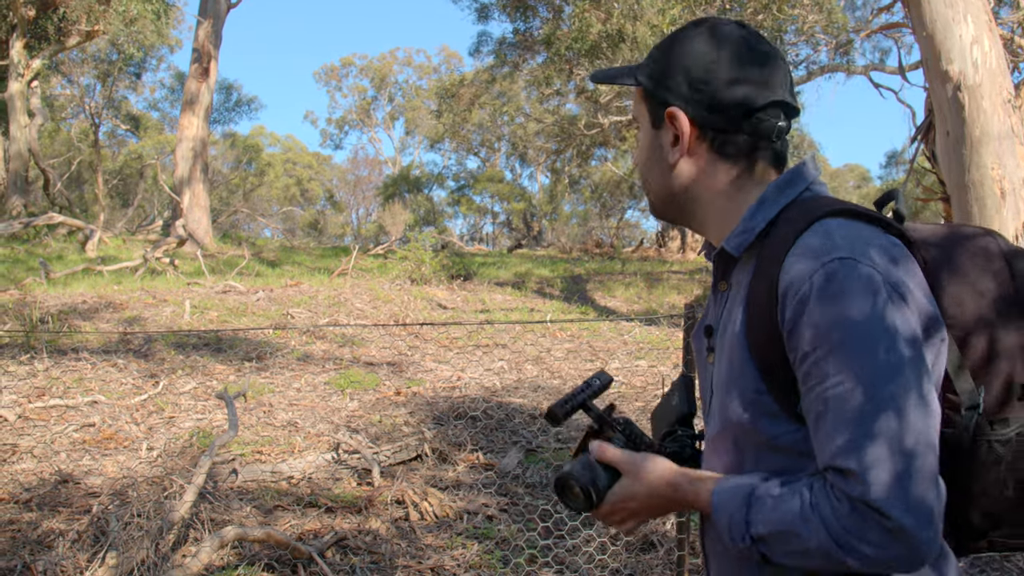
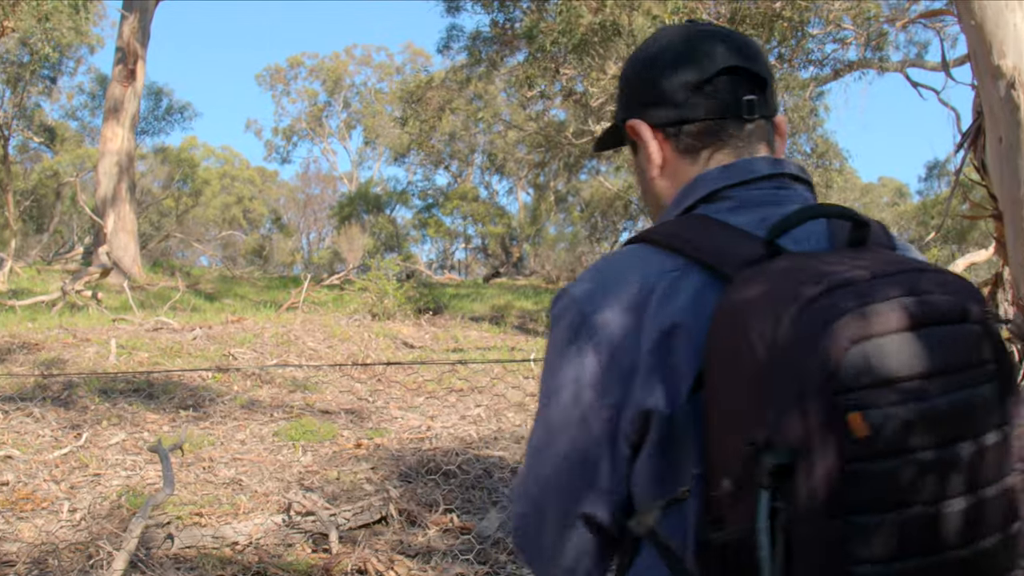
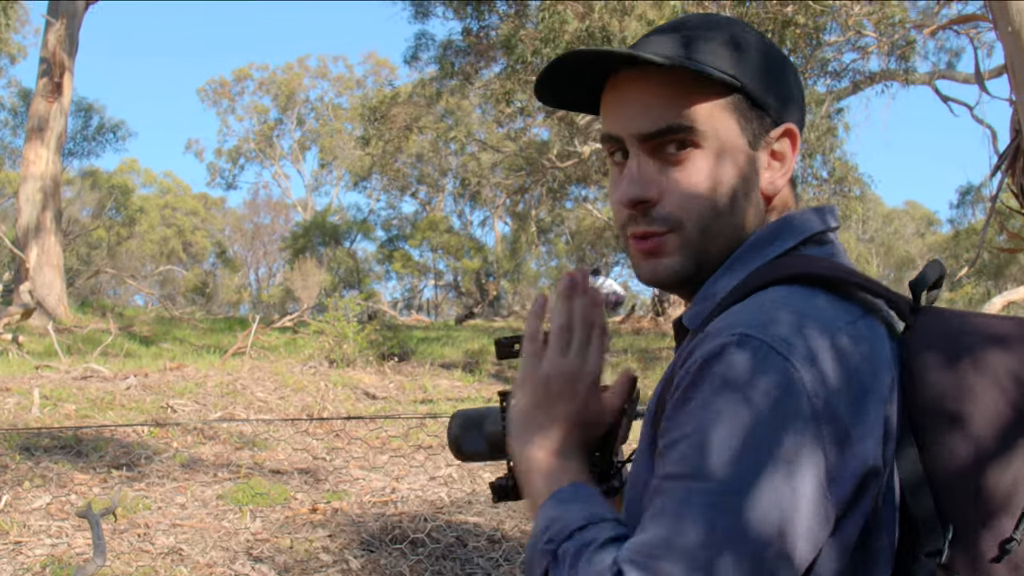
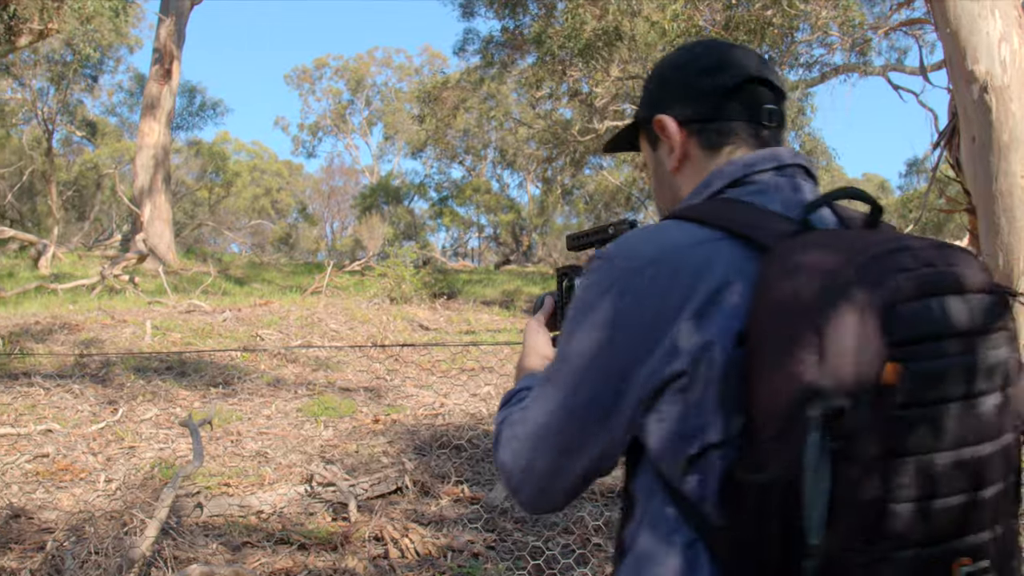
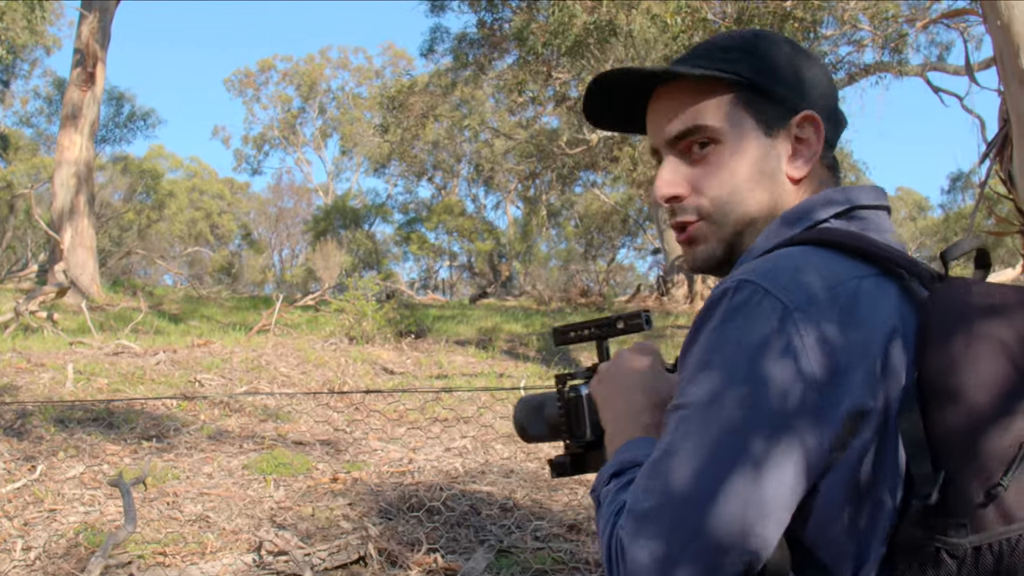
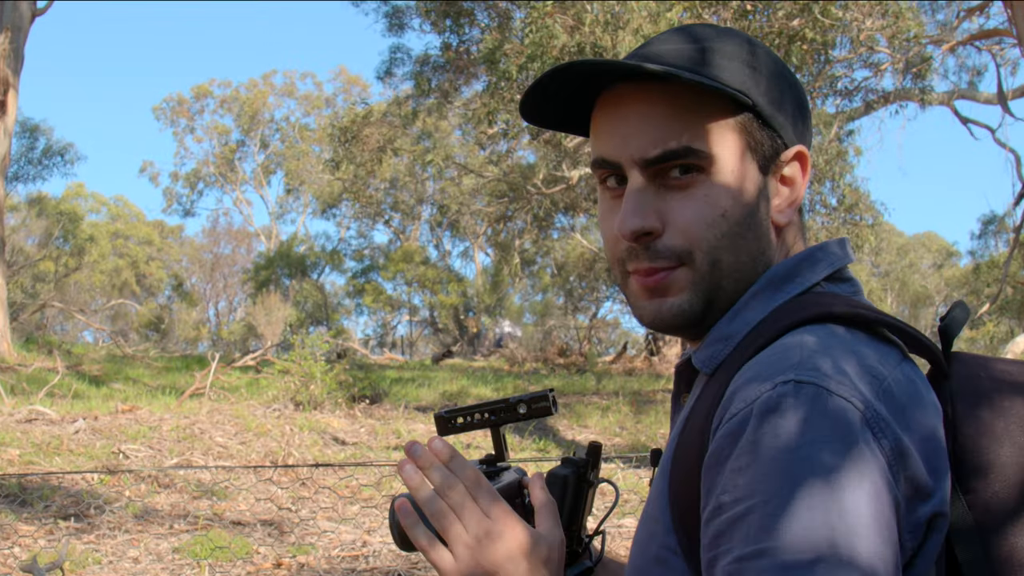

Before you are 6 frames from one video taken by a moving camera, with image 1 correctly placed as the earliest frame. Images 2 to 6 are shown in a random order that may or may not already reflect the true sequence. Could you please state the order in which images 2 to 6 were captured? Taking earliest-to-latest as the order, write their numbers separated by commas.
4, 2, 5, 3, 6
